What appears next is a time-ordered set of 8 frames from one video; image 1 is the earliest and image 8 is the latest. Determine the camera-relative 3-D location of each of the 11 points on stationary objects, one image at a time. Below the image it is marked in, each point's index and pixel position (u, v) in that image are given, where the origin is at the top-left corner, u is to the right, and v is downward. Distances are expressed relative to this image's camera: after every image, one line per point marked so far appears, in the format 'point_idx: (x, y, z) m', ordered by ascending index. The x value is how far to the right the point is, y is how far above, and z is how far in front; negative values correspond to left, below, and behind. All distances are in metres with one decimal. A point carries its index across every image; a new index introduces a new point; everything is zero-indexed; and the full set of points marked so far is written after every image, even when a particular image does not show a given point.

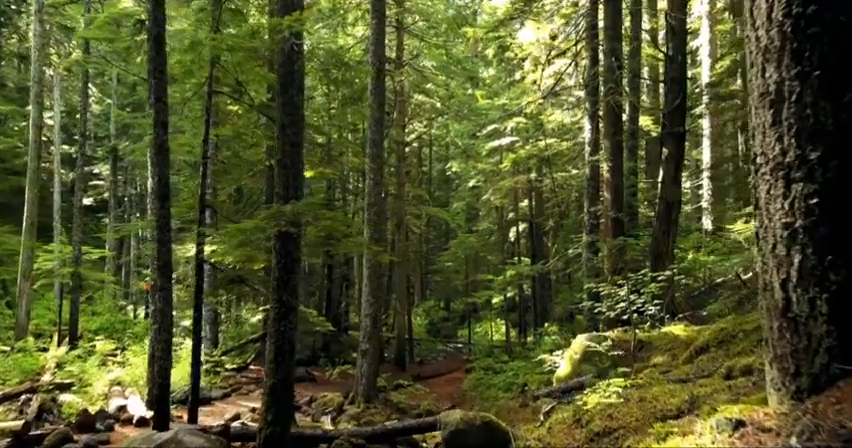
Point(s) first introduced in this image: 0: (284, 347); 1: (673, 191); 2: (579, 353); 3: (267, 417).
0: (-1.8, -1.6, +7.6) m
1: (+5.3, +0.7, +13.2) m
2: (+2.4, -2.0, +9.4) m
3: (-2.0, -2.4, +7.5) m
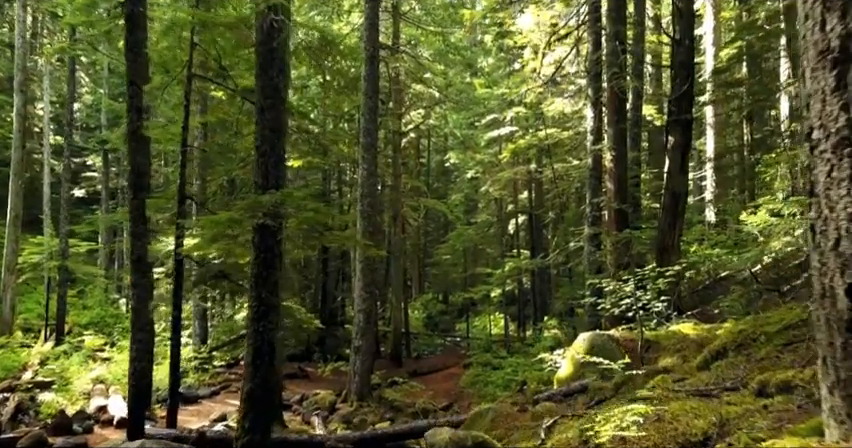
0: (-1.9, -1.5, +7.1) m
1: (+5.2, +0.9, +12.6) m
2: (+2.3, -1.9, +8.9) m
3: (-2.1, -2.3, +7.0) m
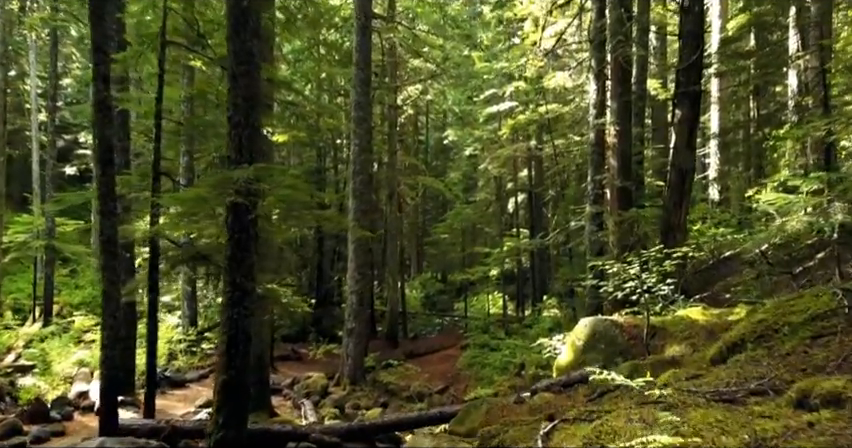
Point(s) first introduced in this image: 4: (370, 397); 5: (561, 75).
0: (-2.0, -1.2, +6.5) m
1: (+5.1, +1.3, +12.0) m
2: (+2.1, -1.6, +8.3) m
3: (-2.2, -2.1, +6.5) m
4: (-1.3, -4.0, +14.2) m
5: (+3.9, +4.3, +17.9) m
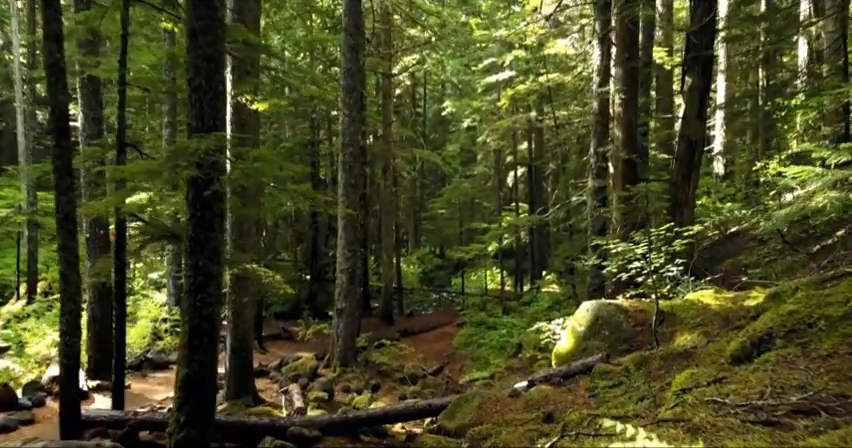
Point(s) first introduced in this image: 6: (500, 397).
0: (-2.2, -1.0, +5.9) m
1: (+5.0, +1.8, +11.2) m
2: (+2.0, -1.3, +7.7) m
3: (-2.4, -1.9, +5.8) m
4: (-1.5, -3.5, +13.7) m
5: (+3.8, +5.1, +16.9) m
6: (+0.8, -1.9, +6.7) m
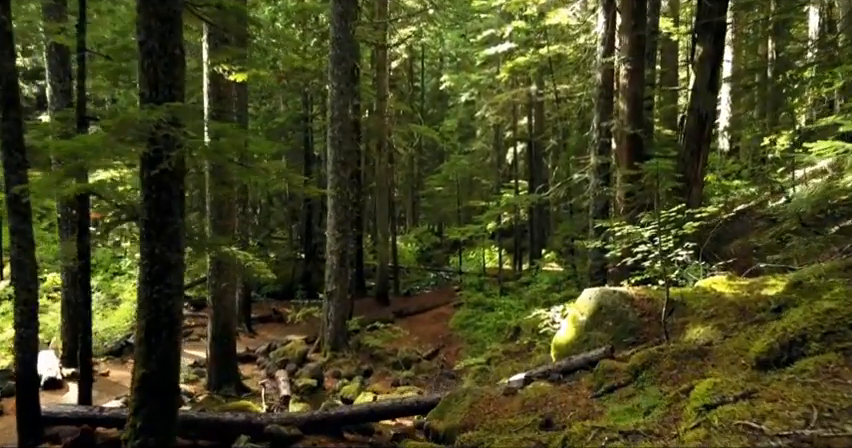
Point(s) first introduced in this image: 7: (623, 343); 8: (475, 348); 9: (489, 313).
0: (-2.3, -0.8, +5.2) m
1: (+4.8, +2.1, +10.5) m
2: (+1.9, -1.1, +7.1) m
3: (-2.5, -1.7, +5.3) m
4: (-1.6, -3.0, +13.1) m
5: (+3.7, +5.6, +16.1) m
6: (+0.7, -1.7, +6.1) m
7: (+2.2, -1.3, +6.7) m
8: (+1.2, -3.0, +14.6) m
9: (+1.8, -2.5, +16.9) m
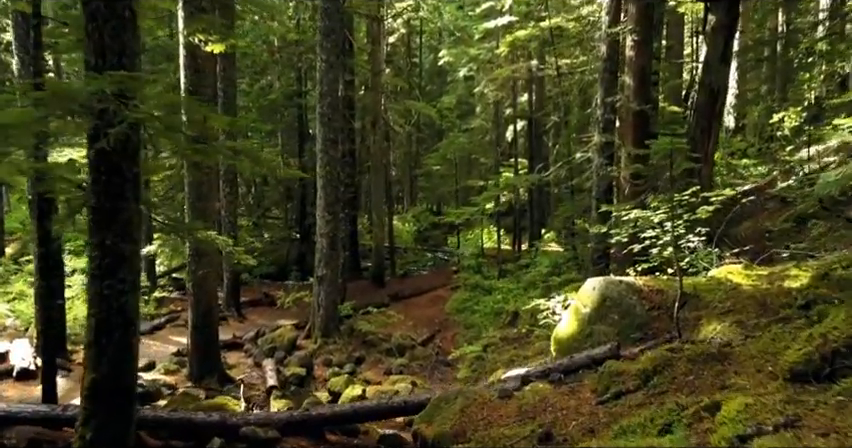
0: (-2.4, -0.7, +4.7) m
1: (+4.7, +2.4, +9.8) m
2: (+1.8, -0.9, +6.5) m
3: (-2.6, -1.6, +4.7) m
4: (-1.7, -2.6, +12.6) m
5: (+3.5, +6.1, +15.3) m
6: (+0.6, -1.6, +5.5) m
7: (+2.1, -1.1, +6.1) m
8: (+1.1, -2.5, +14.1) m
9: (+1.6, -1.9, +16.4) m
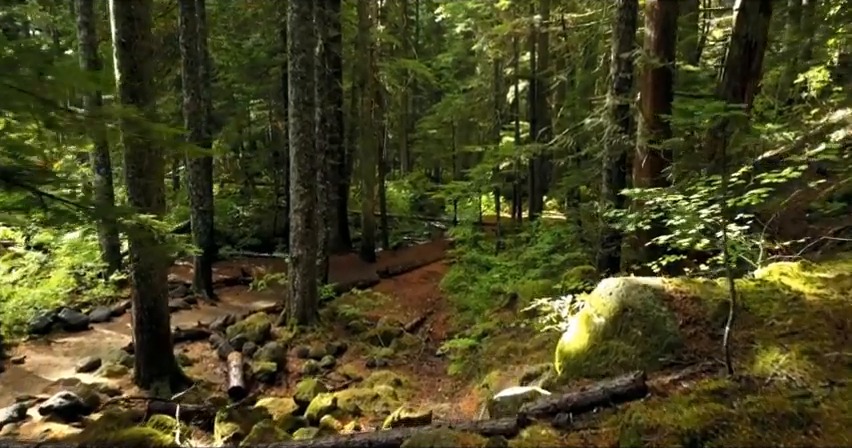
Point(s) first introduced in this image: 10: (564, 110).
0: (-2.6, -0.8, +3.3) m
1: (+4.5, +2.7, +8.2) m
2: (+1.5, -0.8, +5.1) m
3: (-2.8, -1.6, +3.4) m
4: (-1.9, -2.2, +11.4) m
5: (+3.3, +6.7, +13.4) m
6: (+0.3, -1.6, +4.2) m
7: (+1.8, -1.1, +4.8) m
8: (+0.8, -2.0, +12.8) m
9: (+1.4, -1.2, +15.0) m
10: (+4.1, +3.4, +18.0) m
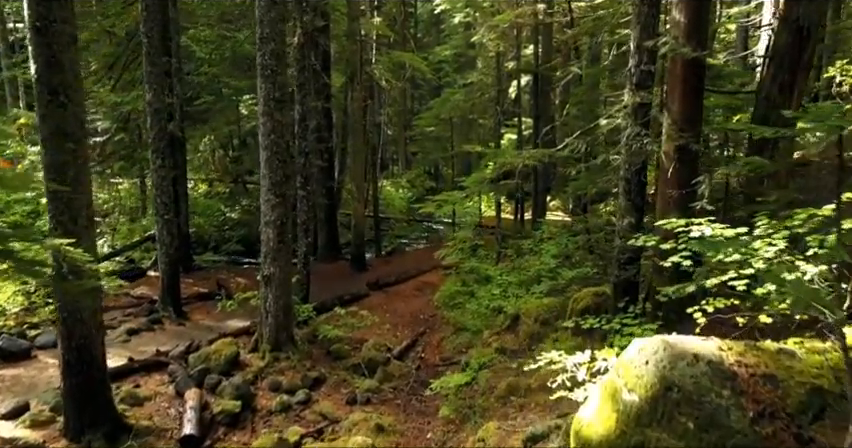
0: (-2.8, -1.1, +1.9) m
1: (+4.3, +2.4, +6.7) m
2: (+1.3, -1.1, +3.7) m
3: (-3.0, -1.9, +2.0) m
4: (-2.1, -2.4, +10.0) m
5: (+3.2, +6.5, +12.0) m
6: (+0.1, -1.8, +2.8) m
7: (+1.6, -1.4, +3.4) m
8: (+0.7, -2.2, +11.4) m
9: (+1.3, -1.5, +13.6) m
10: (+3.9, +3.2, +16.6) m
